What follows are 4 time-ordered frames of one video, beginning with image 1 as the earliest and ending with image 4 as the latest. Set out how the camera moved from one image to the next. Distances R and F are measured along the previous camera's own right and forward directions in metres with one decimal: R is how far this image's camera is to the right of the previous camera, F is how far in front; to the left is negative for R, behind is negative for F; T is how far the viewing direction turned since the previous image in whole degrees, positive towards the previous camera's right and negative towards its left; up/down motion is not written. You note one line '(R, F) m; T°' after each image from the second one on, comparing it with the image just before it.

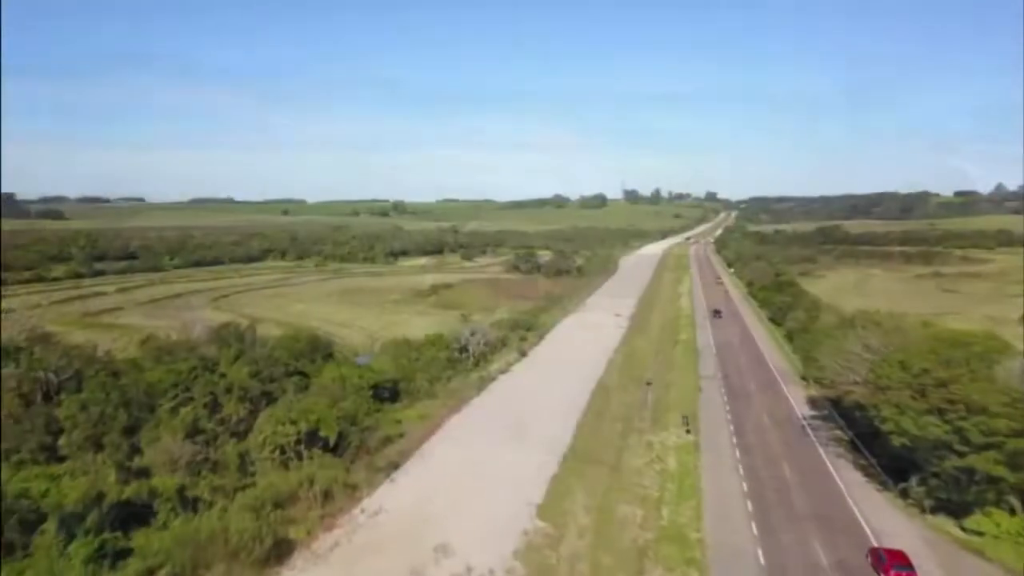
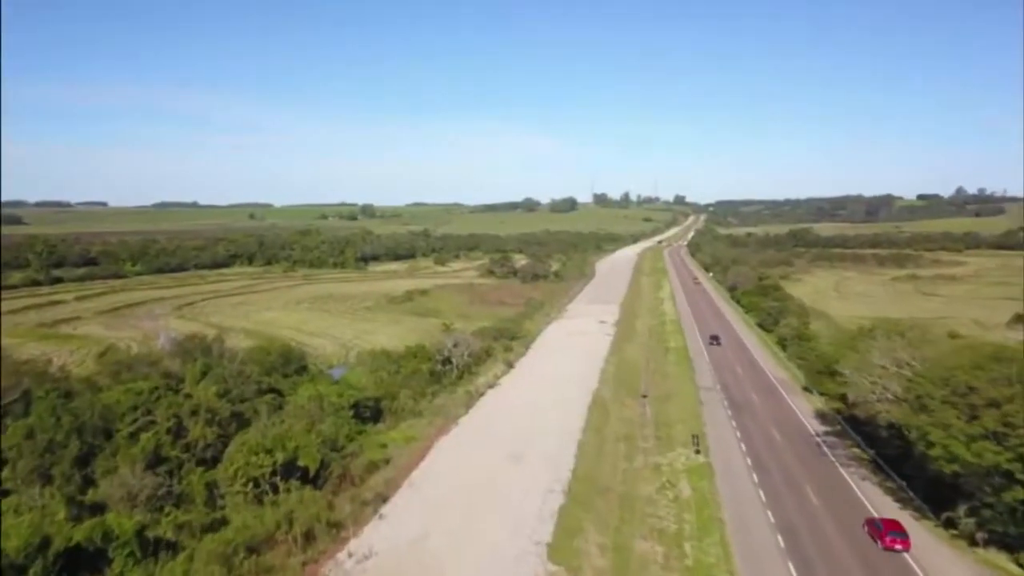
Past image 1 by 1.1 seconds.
(-0.8, +2.1) m; +2°
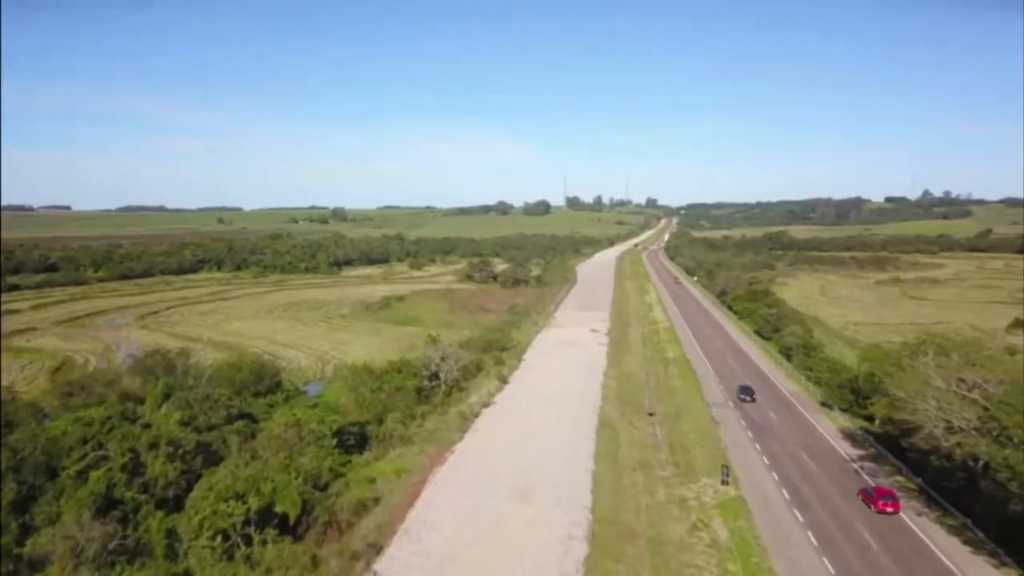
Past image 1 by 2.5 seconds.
(-1.0, +2.8) m; +2°
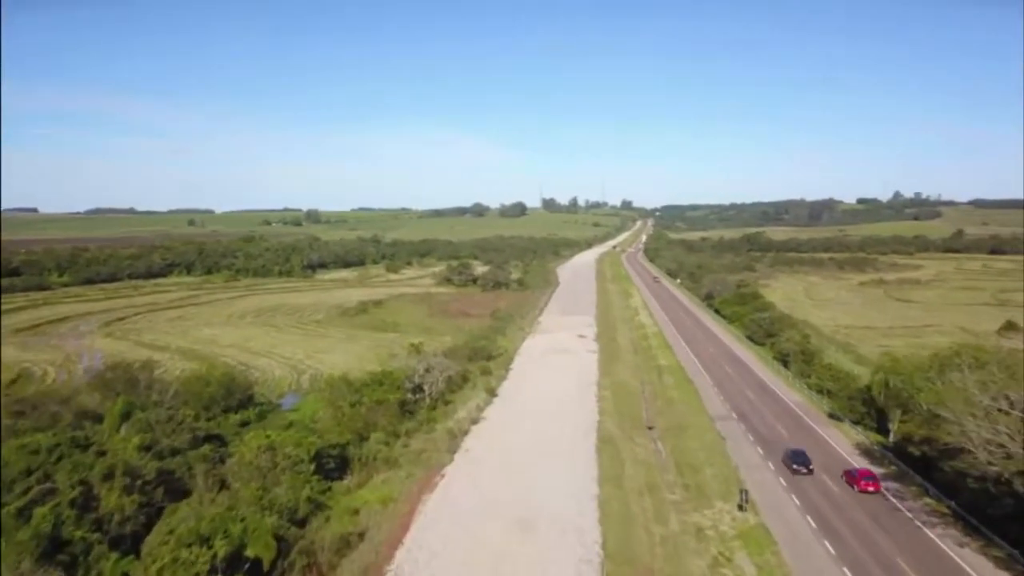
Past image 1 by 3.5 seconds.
(-0.6, +2.0) m; +2°
